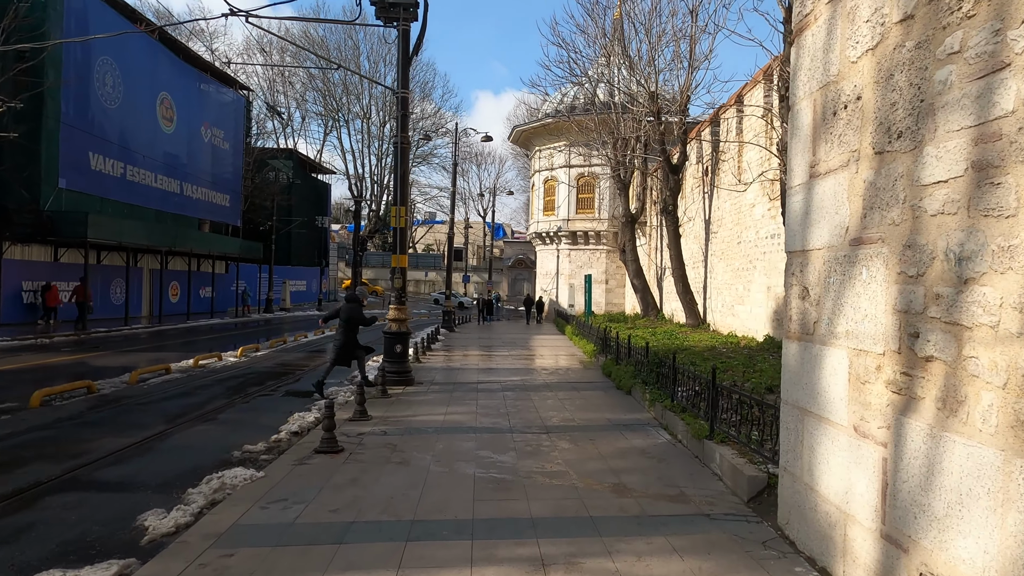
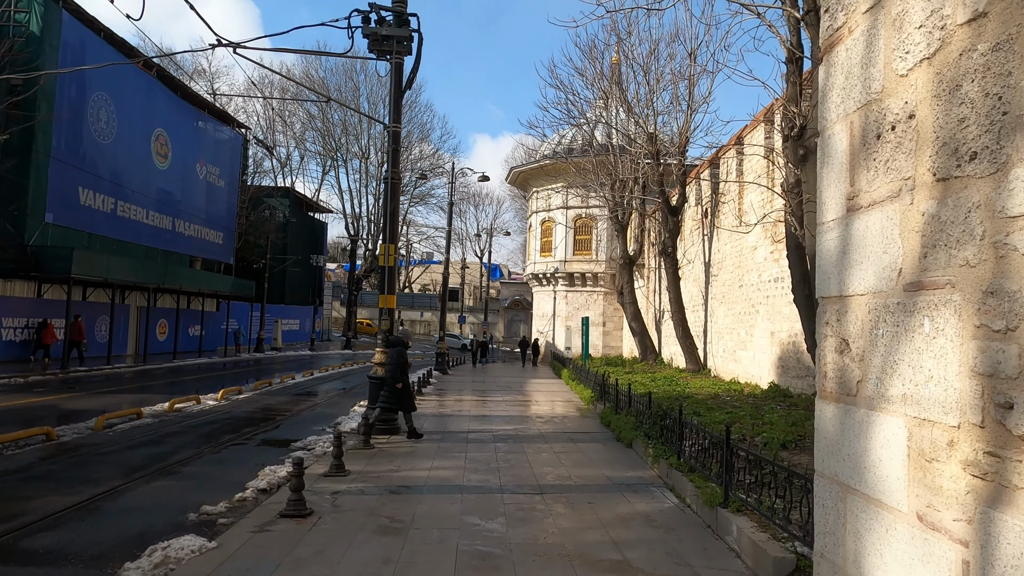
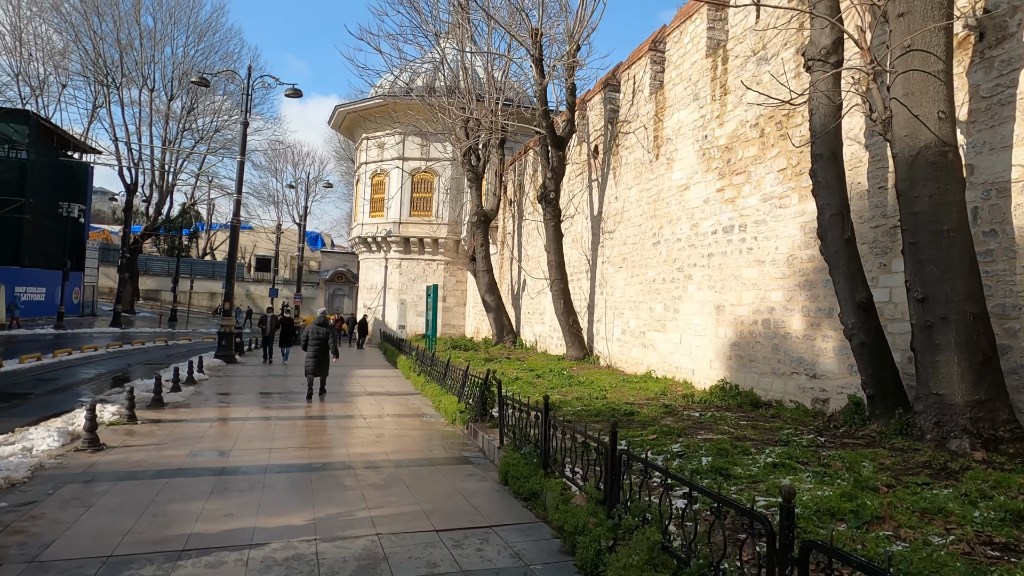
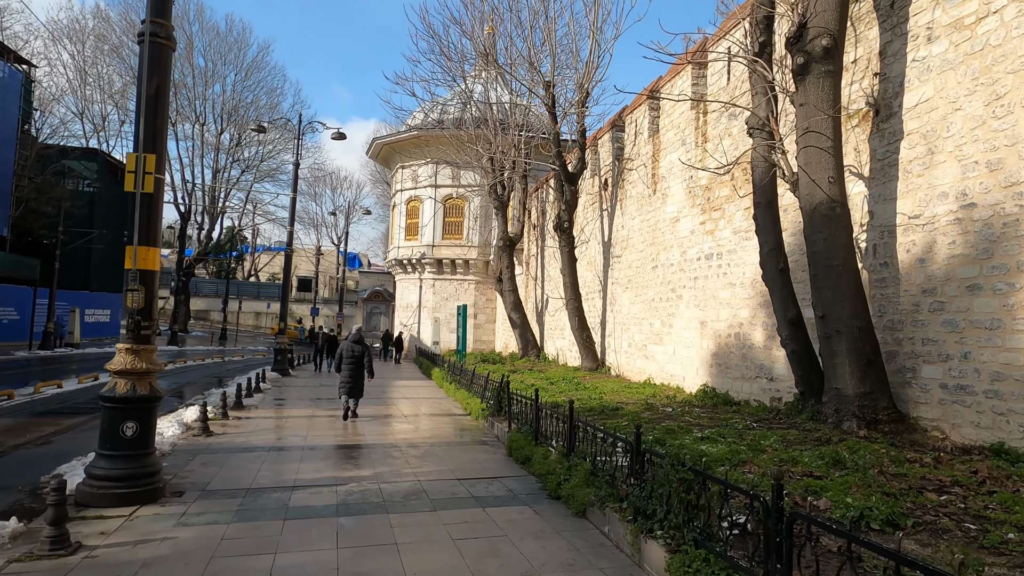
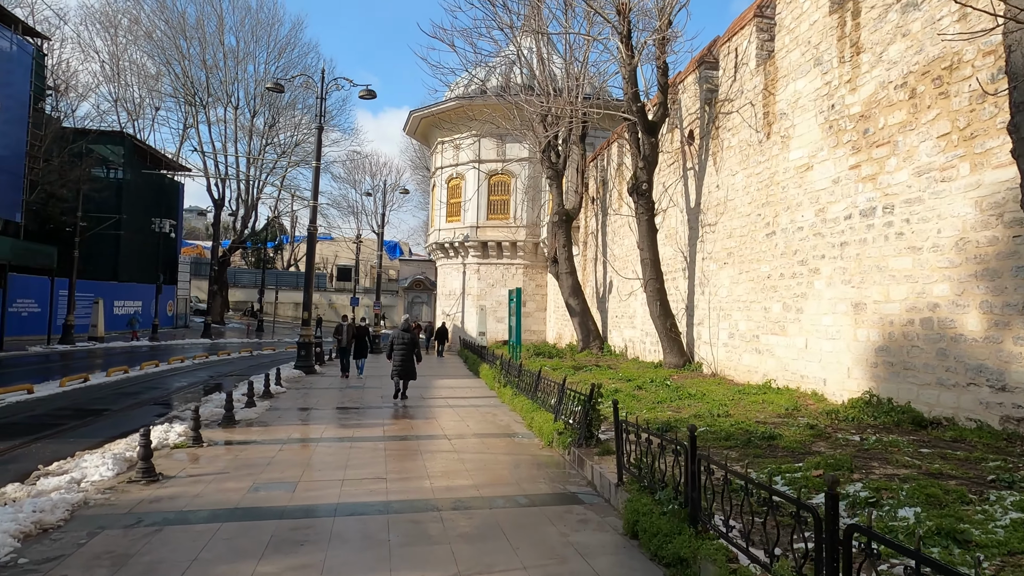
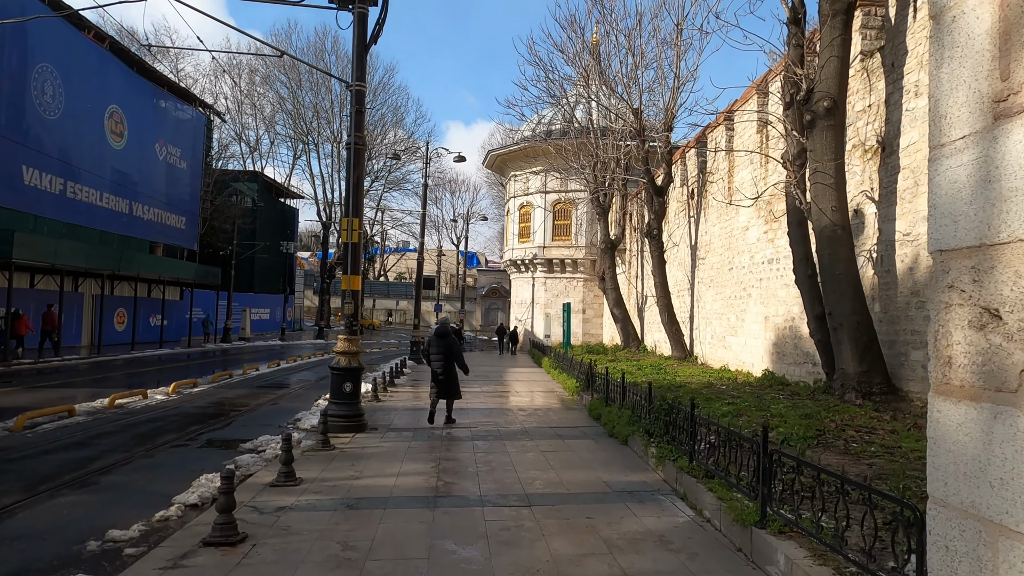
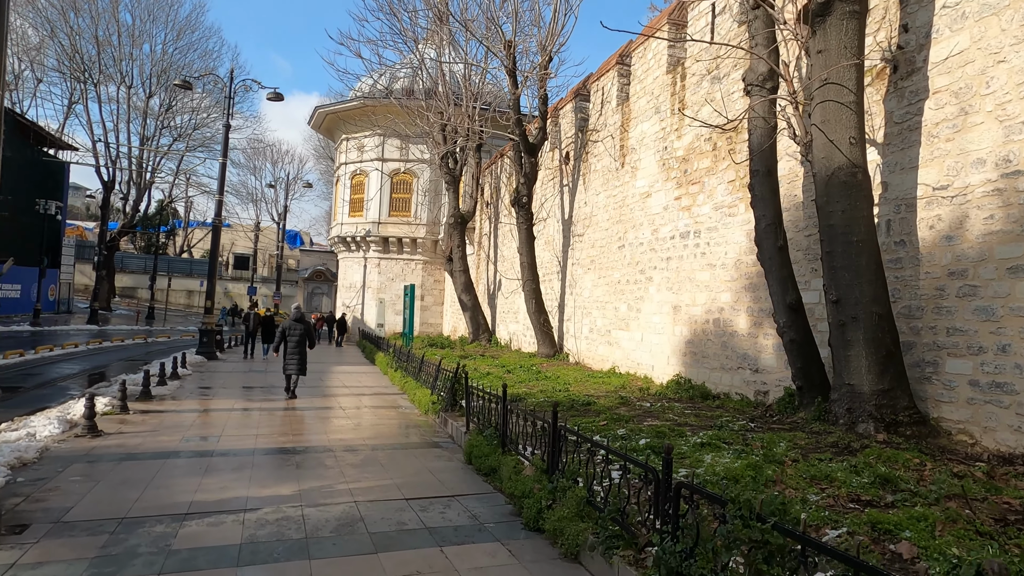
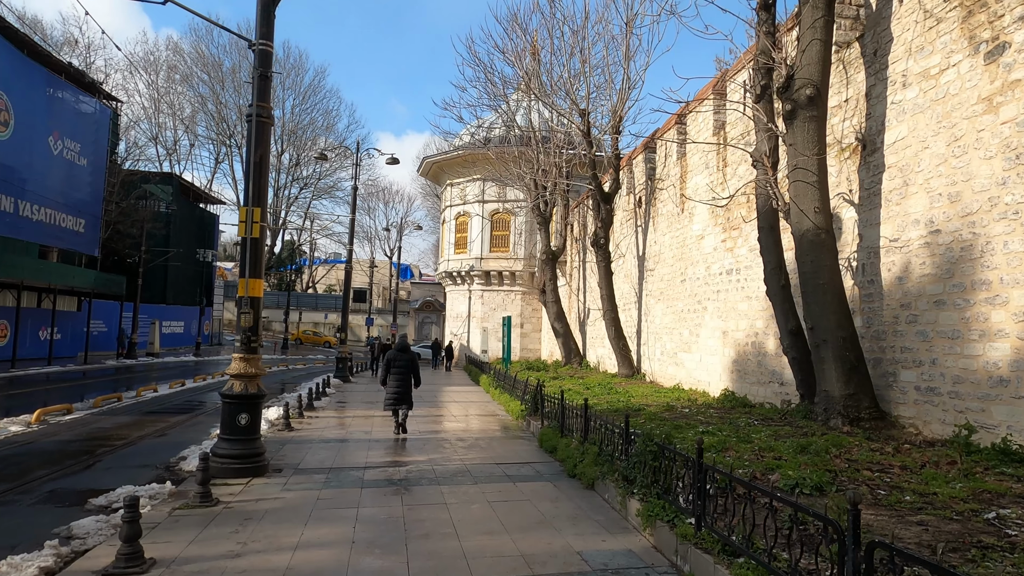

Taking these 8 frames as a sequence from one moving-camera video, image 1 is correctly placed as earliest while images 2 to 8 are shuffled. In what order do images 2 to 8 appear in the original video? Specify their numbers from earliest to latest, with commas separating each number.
2, 6, 8, 4, 7, 3, 5
